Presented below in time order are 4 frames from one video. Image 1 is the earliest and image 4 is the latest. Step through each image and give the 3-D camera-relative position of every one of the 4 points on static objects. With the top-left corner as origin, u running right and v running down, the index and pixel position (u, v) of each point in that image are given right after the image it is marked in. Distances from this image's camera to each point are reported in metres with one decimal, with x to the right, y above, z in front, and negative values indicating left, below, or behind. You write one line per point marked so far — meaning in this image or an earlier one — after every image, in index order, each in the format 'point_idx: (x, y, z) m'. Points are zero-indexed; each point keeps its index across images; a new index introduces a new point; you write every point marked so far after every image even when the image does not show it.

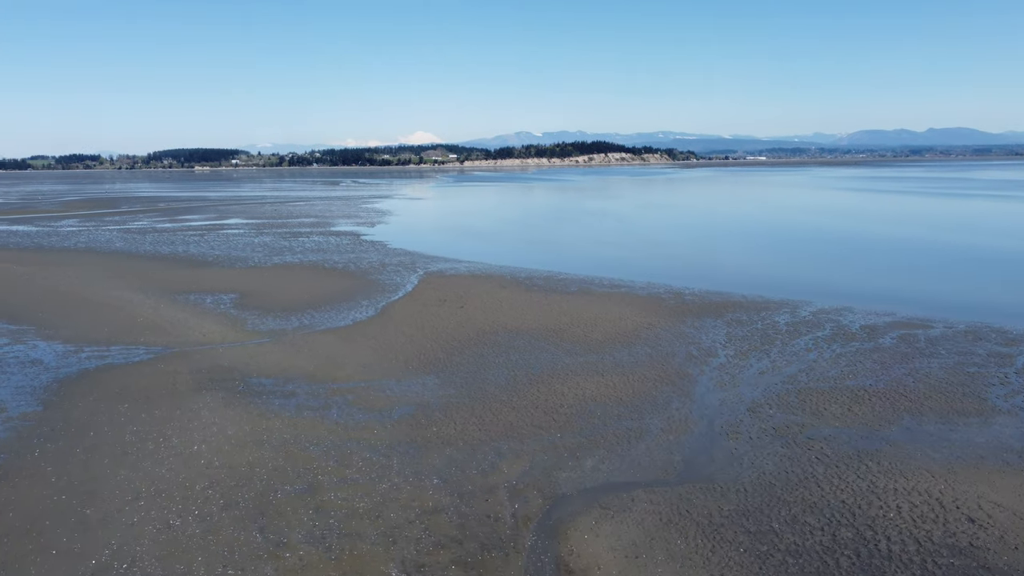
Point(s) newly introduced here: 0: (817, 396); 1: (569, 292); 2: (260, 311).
0: (+2.8, -1.0, +7.4) m
1: (+1.0, -0.1, +13.7) m
2: (-3.7, -0.3, +11.8) m
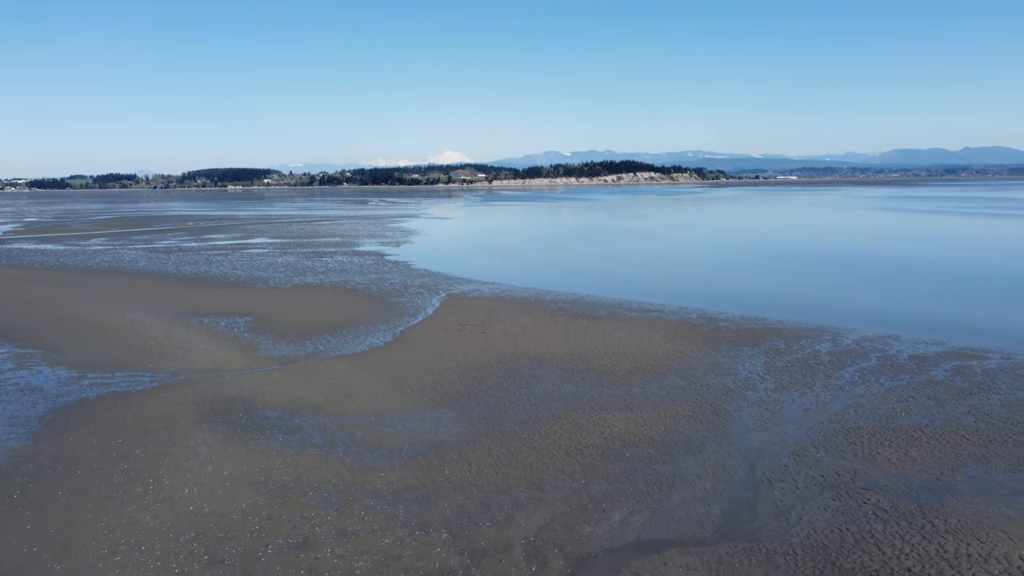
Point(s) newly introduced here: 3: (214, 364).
0: (+3.0, -1.3, +6.7) m
1: (+1.4, -0.5, +13.1) m
2: (-3.4, -0.7, +11.4) m
3: (-3.5, -0.9, +9.5) m
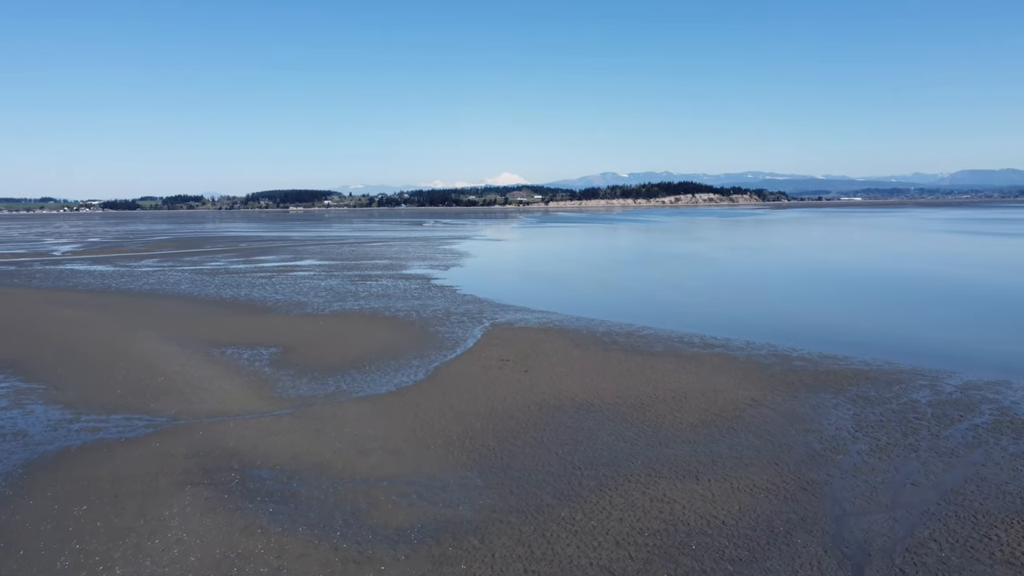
0: (+3.2, -1.6, +5.3) m
1: (+2.1, -0.9, +11.7) m
2: (-2.8, -1.1, +10.4) m
3: (-3.1, -1.2, +8.5) m
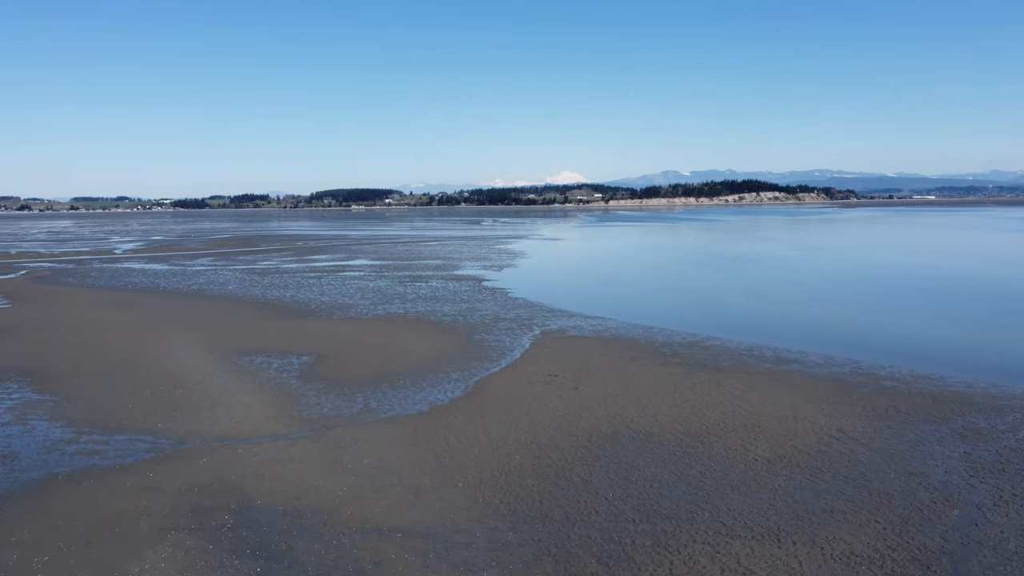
0: (+3.4, -1.7, +4.0) m
1: (+2.7, -1.0, +10.5) m
2: (-2.2, -1.1, +9.5) m
3: (-2.7, -1.3, +7.7) m
